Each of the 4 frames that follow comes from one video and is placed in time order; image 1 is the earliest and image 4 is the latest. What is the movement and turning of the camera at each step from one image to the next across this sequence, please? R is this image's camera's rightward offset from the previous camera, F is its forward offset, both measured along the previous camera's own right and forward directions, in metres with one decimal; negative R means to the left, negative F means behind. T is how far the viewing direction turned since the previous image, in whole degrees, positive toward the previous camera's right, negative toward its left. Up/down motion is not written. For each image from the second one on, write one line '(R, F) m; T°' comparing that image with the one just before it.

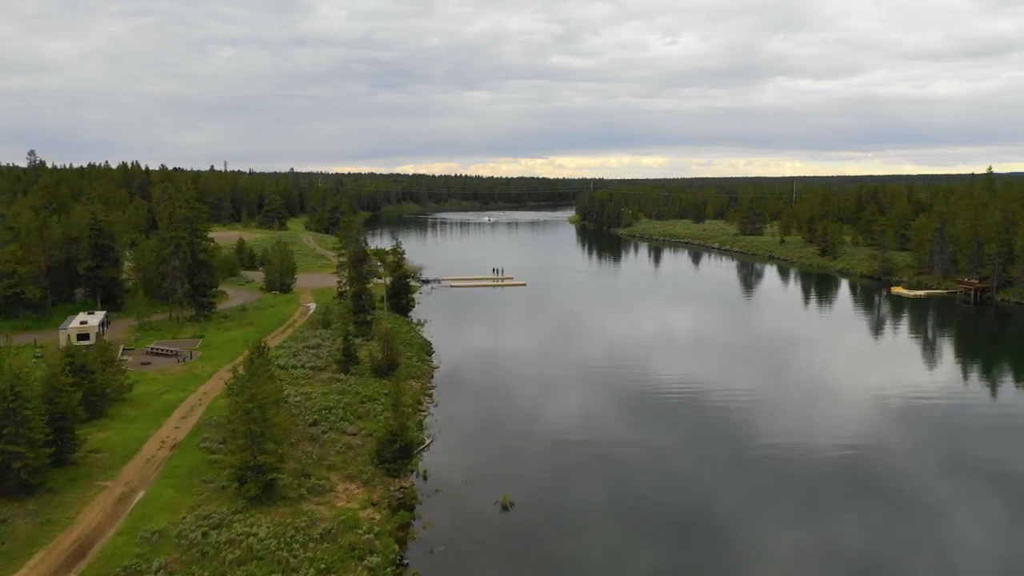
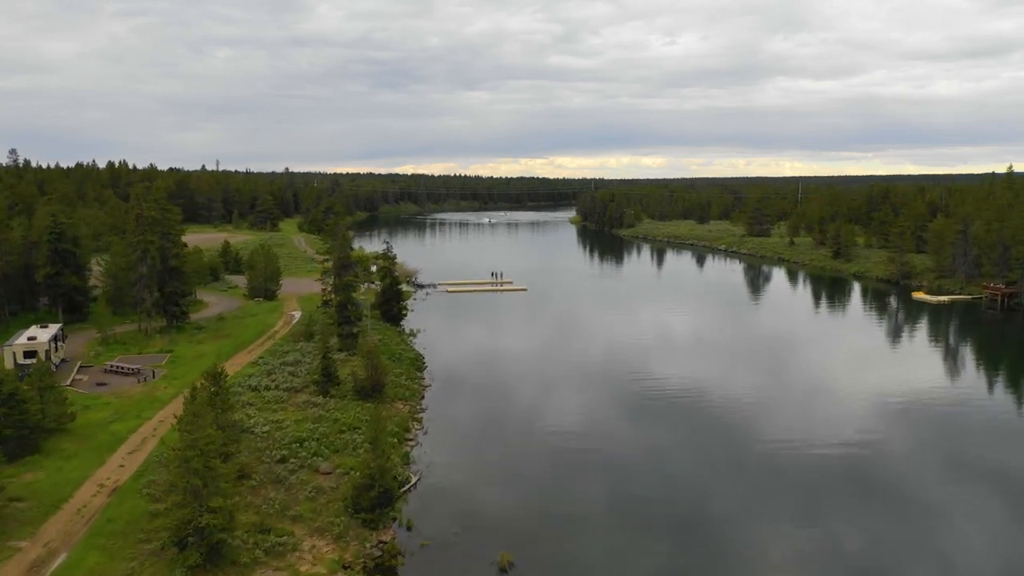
(0.0, +1.1) m; 0°
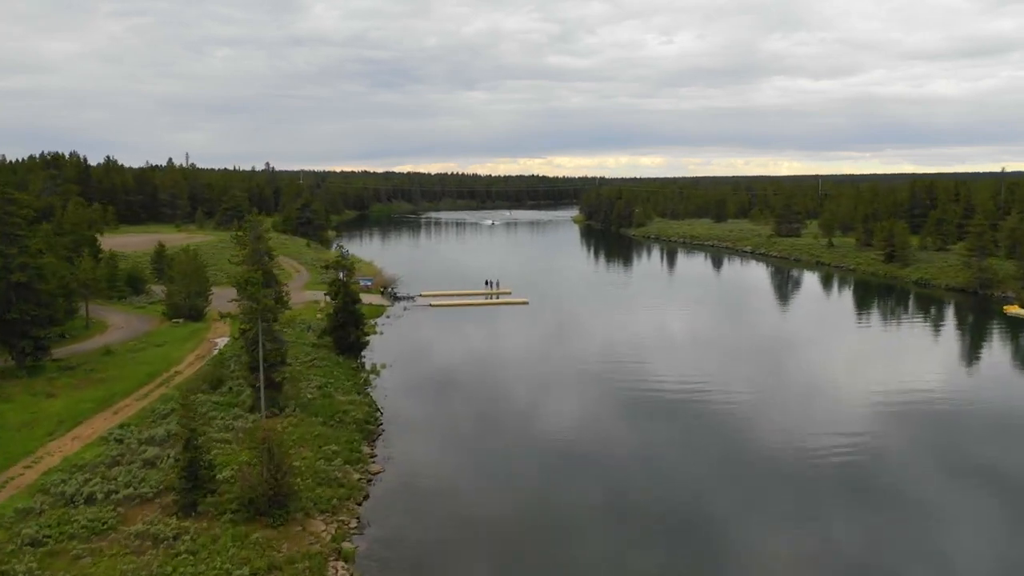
(0.0, +3.8) m; 0°
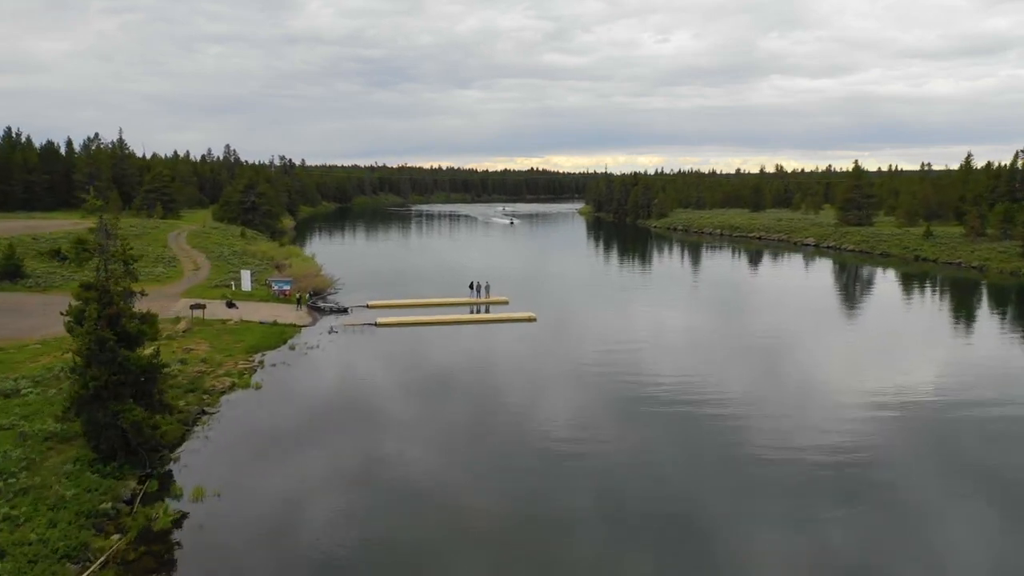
(0.0, +6.2) m; 0°
